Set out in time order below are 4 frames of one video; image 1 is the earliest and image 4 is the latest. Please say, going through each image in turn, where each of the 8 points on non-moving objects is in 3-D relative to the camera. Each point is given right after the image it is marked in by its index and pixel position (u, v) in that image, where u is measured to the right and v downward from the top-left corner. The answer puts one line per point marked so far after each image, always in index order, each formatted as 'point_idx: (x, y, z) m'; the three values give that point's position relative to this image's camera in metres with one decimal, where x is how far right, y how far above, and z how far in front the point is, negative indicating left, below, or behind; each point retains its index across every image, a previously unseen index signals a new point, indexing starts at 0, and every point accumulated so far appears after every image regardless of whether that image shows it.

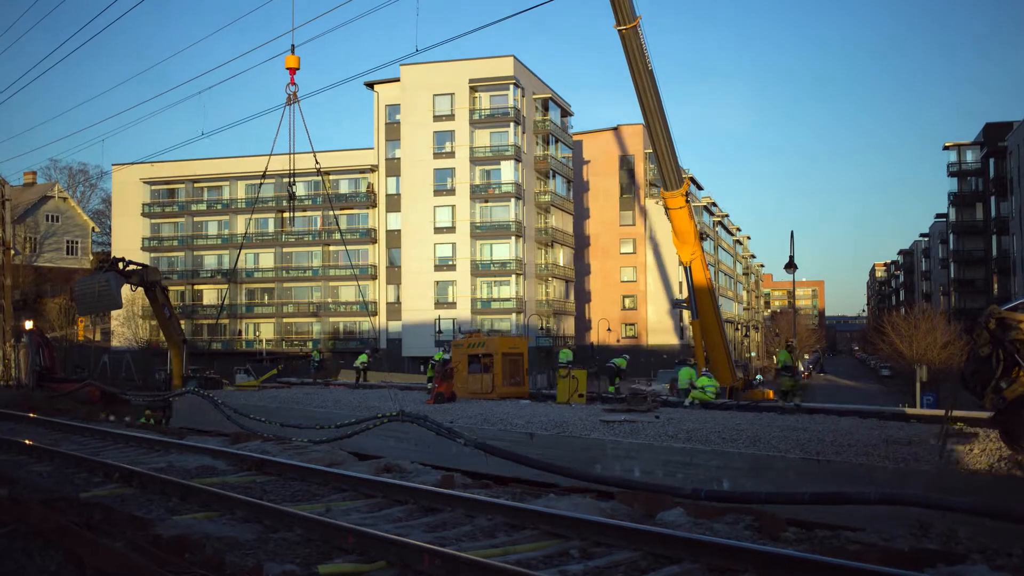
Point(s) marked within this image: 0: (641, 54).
0: (+2.6, +4.8, +17.8) m
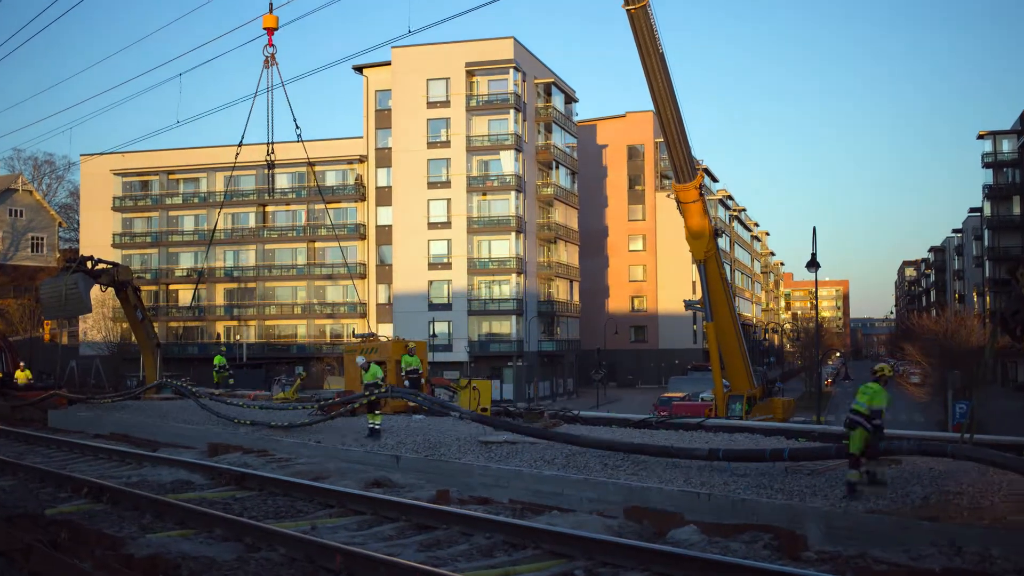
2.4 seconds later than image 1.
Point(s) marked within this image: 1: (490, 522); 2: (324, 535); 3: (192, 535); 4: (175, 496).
0: (+2.6, +4.7, +17.0) m
1: (-0.3, -2.6, +10.3) m
2: (-2.2, -2.9, +10.7) m
3: (-3.8, -3.0, +10.9) m
4: (-4.6, -2.9, +12.5) m
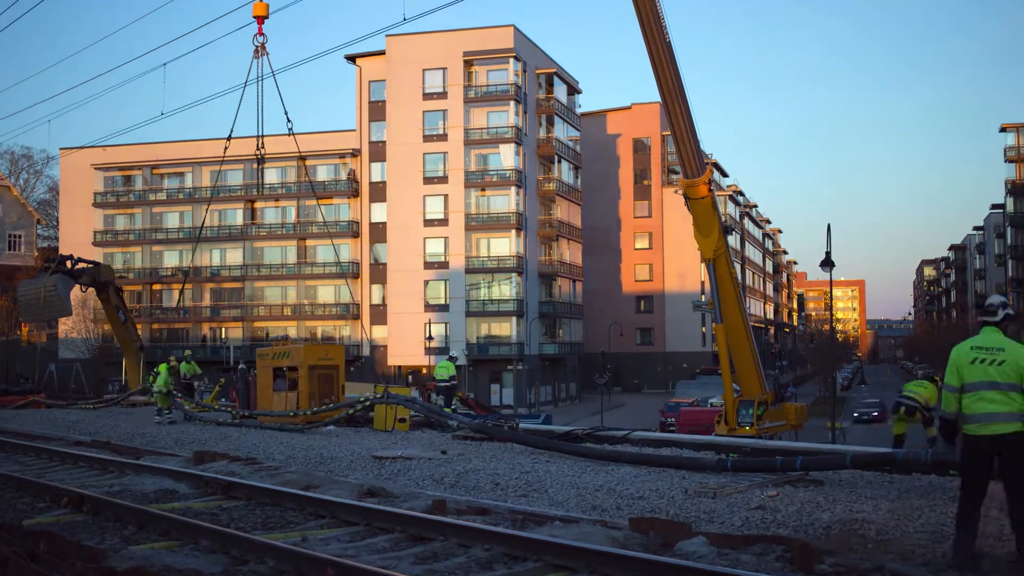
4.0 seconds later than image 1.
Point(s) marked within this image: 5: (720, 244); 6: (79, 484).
0: (+2.6, +4.7, +16.4) m
1: (-0.3, -2.6, +9.7) m
2: (-2.2, -2.9, +10.1) m
3: (-3.8, -3.0, +10.4) m
4: (-4.6, -2.9, +11.9) m
5: (+4.3, +0.9, +19.2) m
6: (-6.3, -2.9, +13.3) m
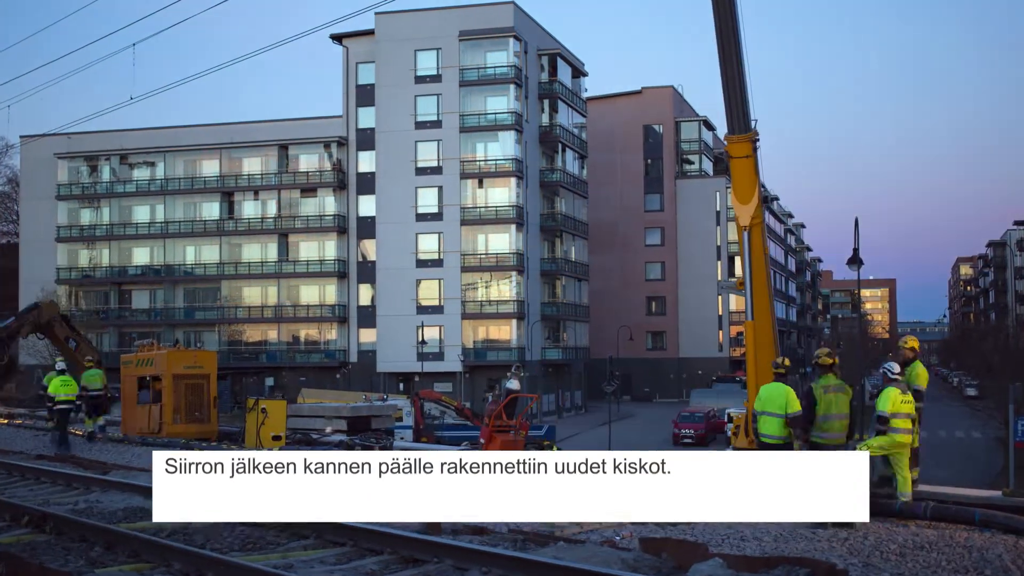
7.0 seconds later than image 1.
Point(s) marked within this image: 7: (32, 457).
0: (+2.6, +4.7, +15.6) m
1: (-0.3, -2.6, +8.8) m
2: (-2.2, -2.9, +9.2) m
3: (-3.8, -3.0, +9.5) m
4: (-4.6, -2.9, +11.0) m
5: (+4.3, +0.8, +18.4) m
6: (-6.3, -2.9, +12.4) m
7: (-9.2, -3.3, +17.9) m
